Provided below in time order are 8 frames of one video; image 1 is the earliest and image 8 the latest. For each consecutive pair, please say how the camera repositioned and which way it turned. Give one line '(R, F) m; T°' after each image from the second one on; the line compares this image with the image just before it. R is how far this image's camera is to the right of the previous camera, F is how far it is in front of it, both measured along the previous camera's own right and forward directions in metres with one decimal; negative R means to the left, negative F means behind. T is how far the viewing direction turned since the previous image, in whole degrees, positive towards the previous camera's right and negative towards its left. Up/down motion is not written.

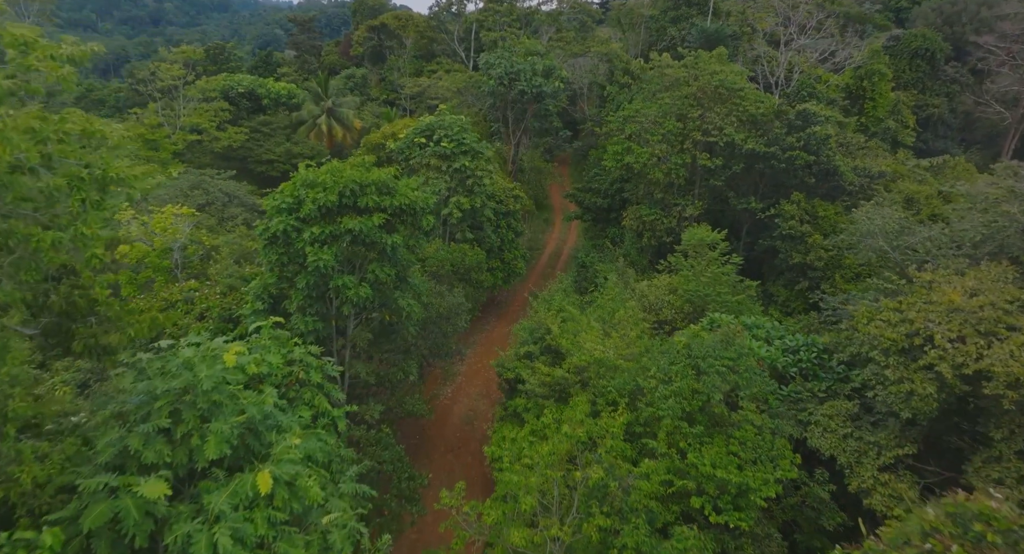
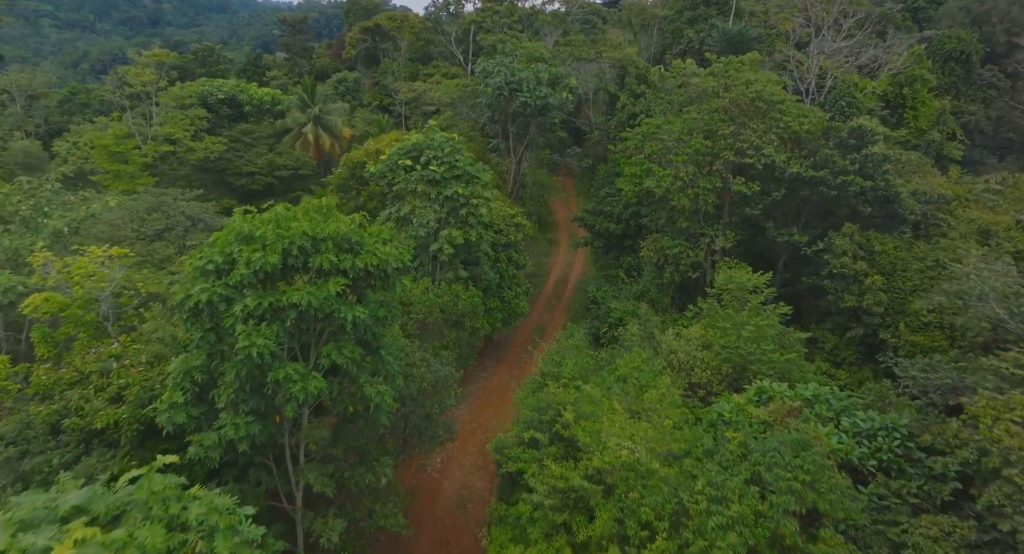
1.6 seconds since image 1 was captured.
(0.0, +3.0) m; 0°
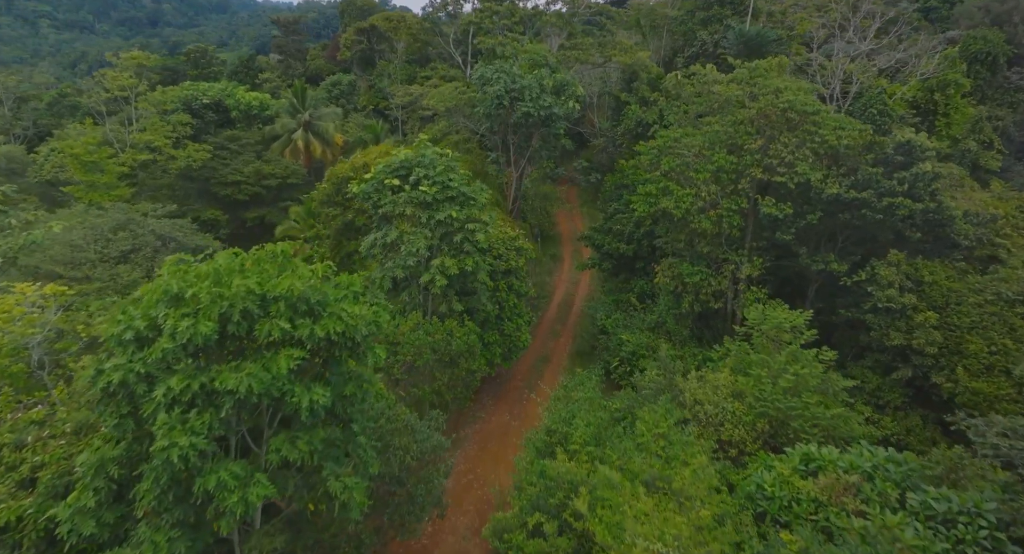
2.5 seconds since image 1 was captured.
(0.0, +2.0) m; 0°
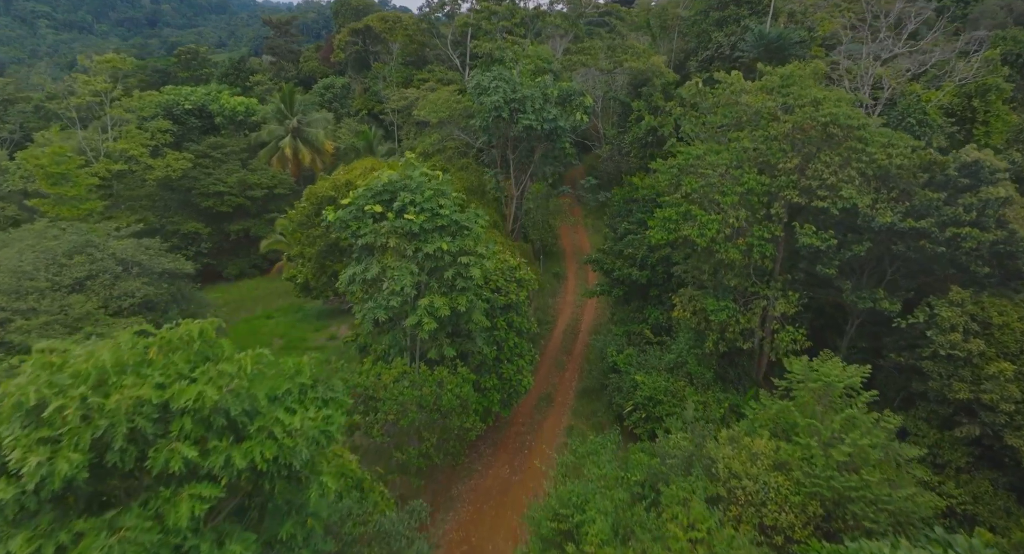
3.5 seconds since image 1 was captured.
(0.0, +2.1) m; 0°
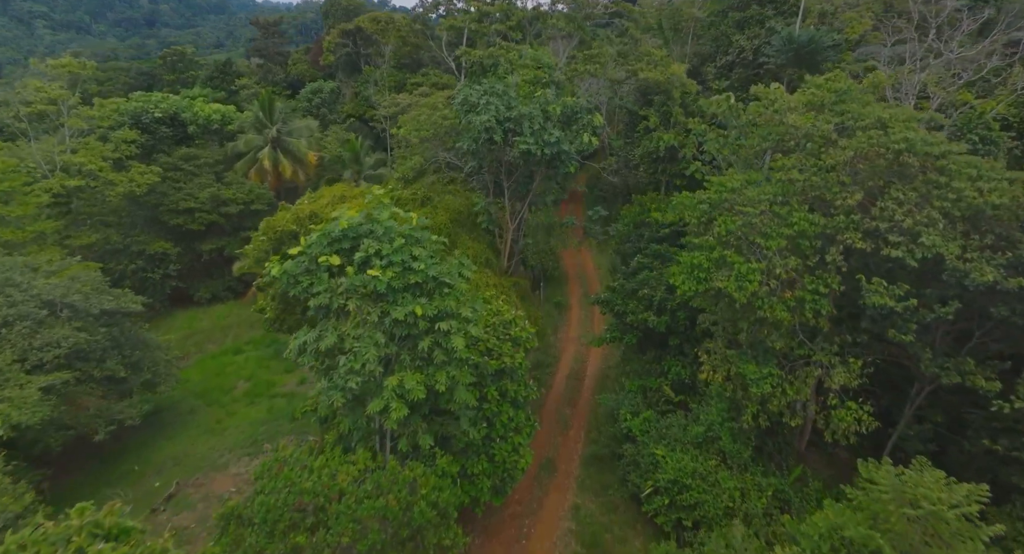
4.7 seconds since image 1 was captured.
(+0.1, +2.8) m; 0°
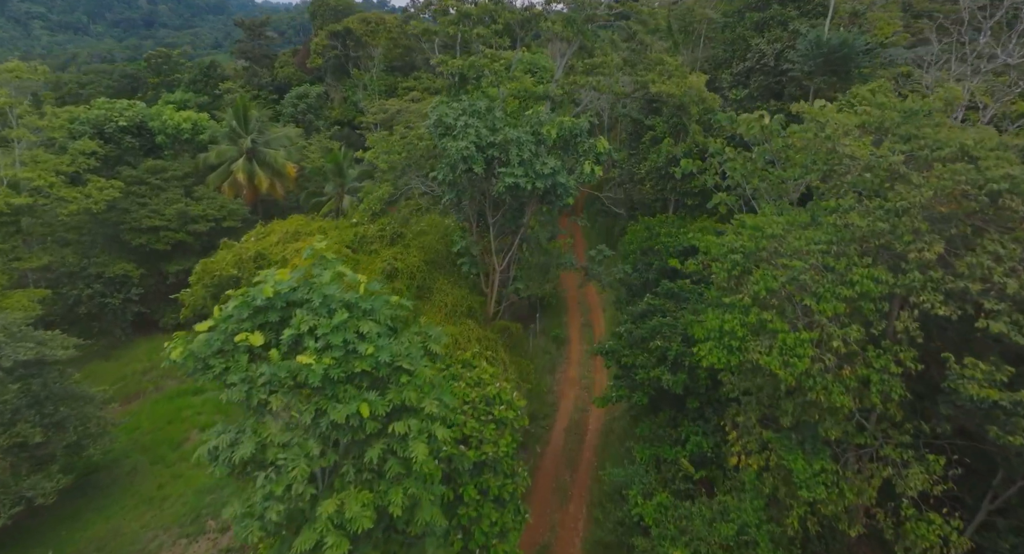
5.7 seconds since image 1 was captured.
(+0.3, +2.5) m; 0°
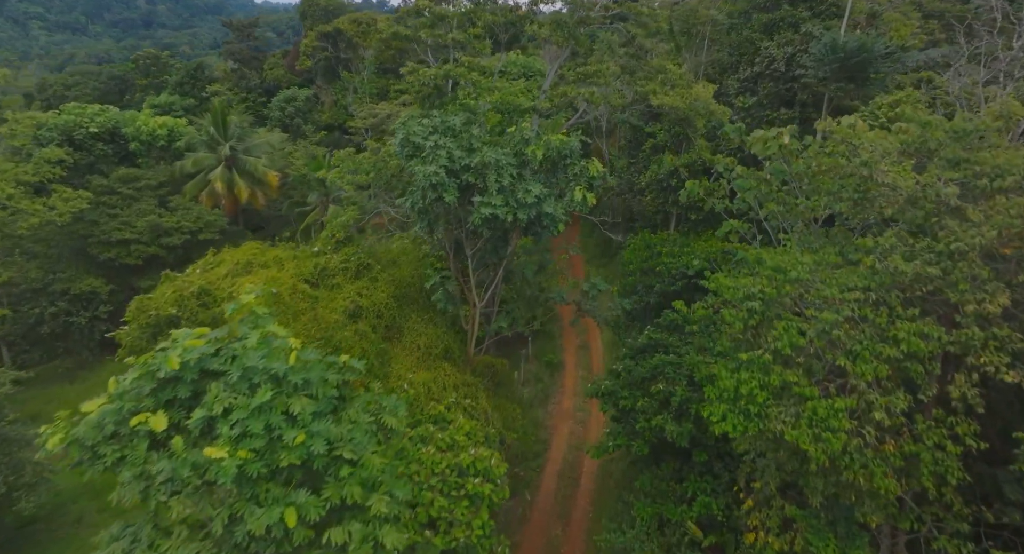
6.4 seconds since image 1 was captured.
(+0.3, +1.6) m; 0°
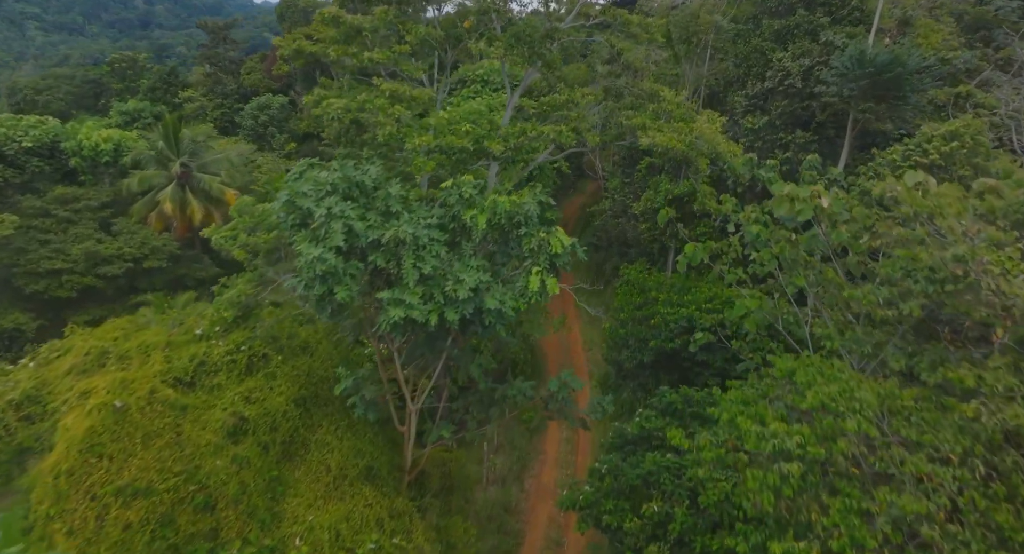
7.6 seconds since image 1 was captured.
(+0.8, +2.8) m; 0°
